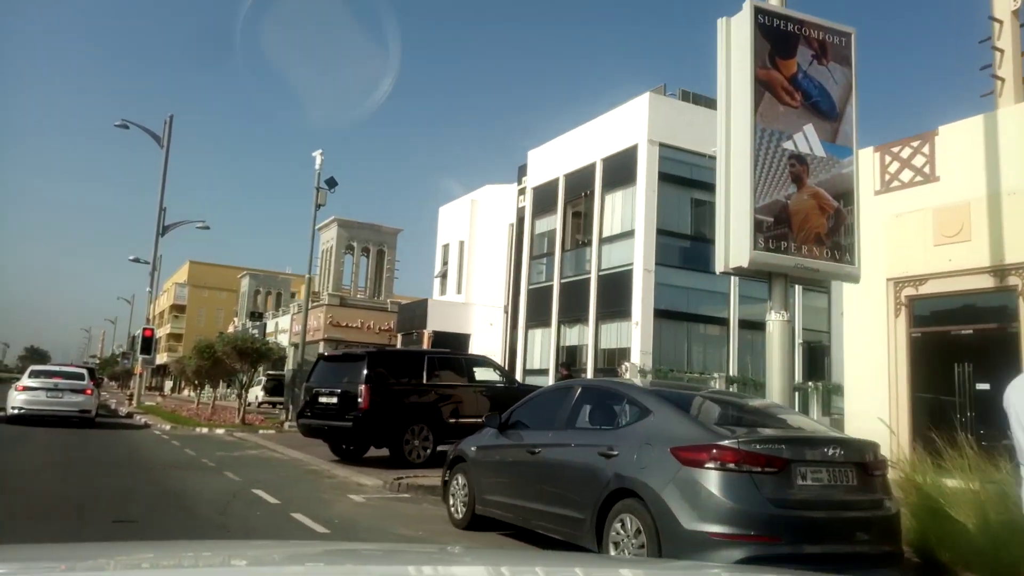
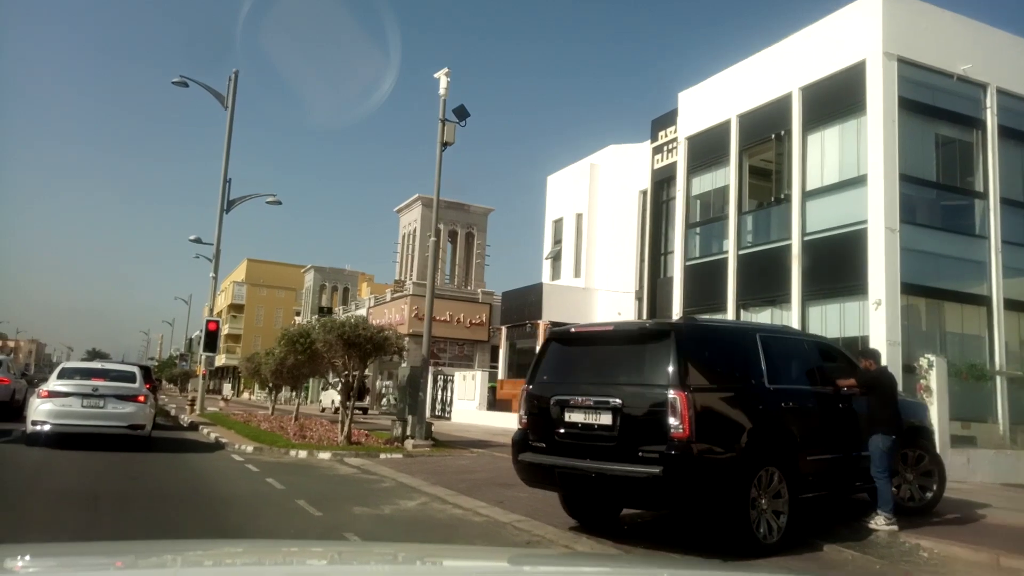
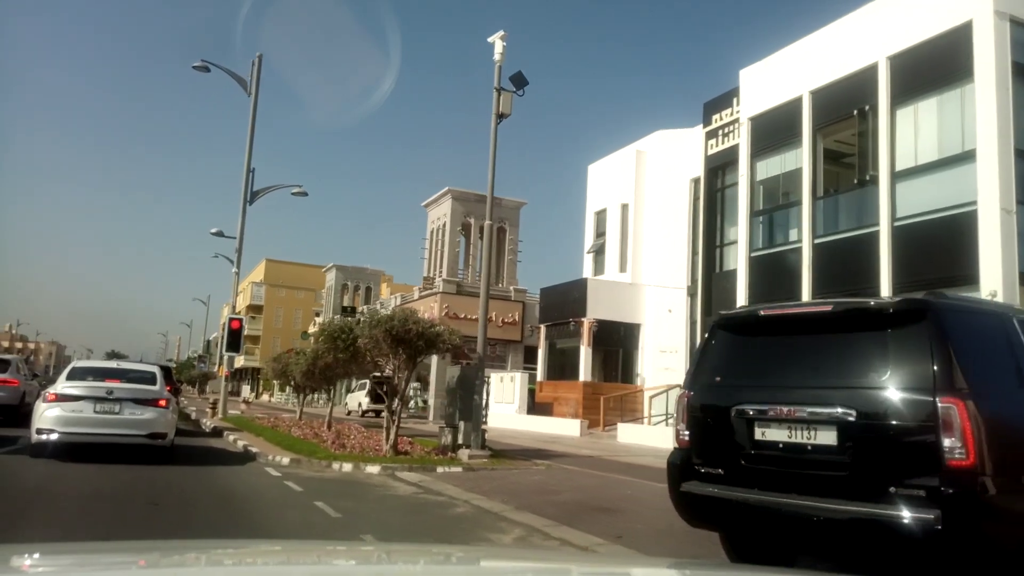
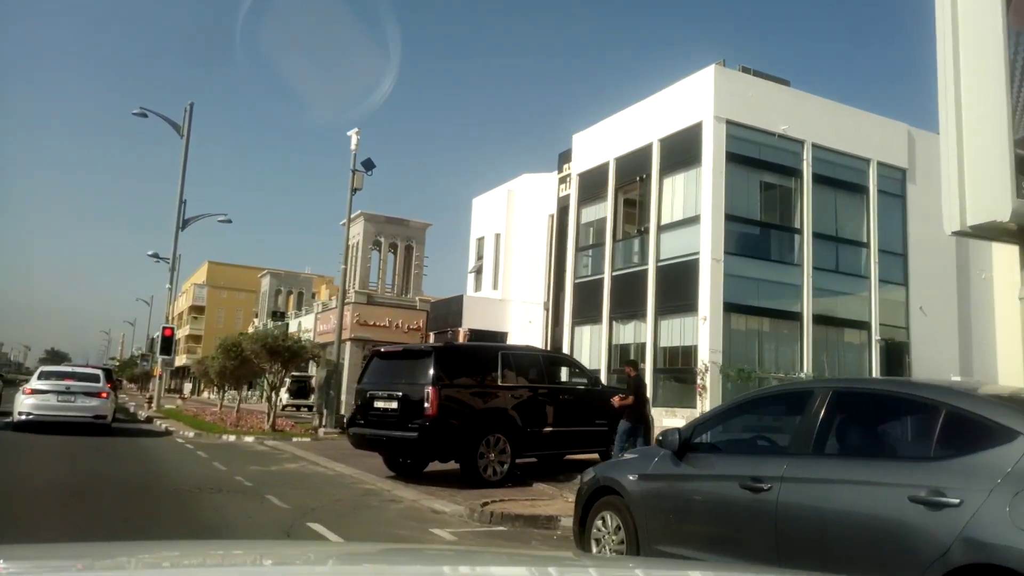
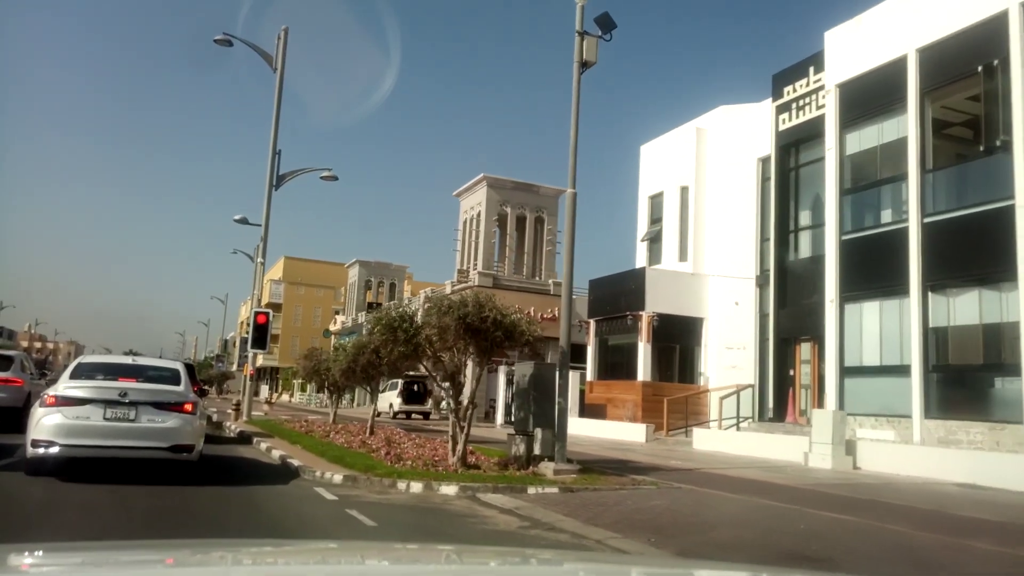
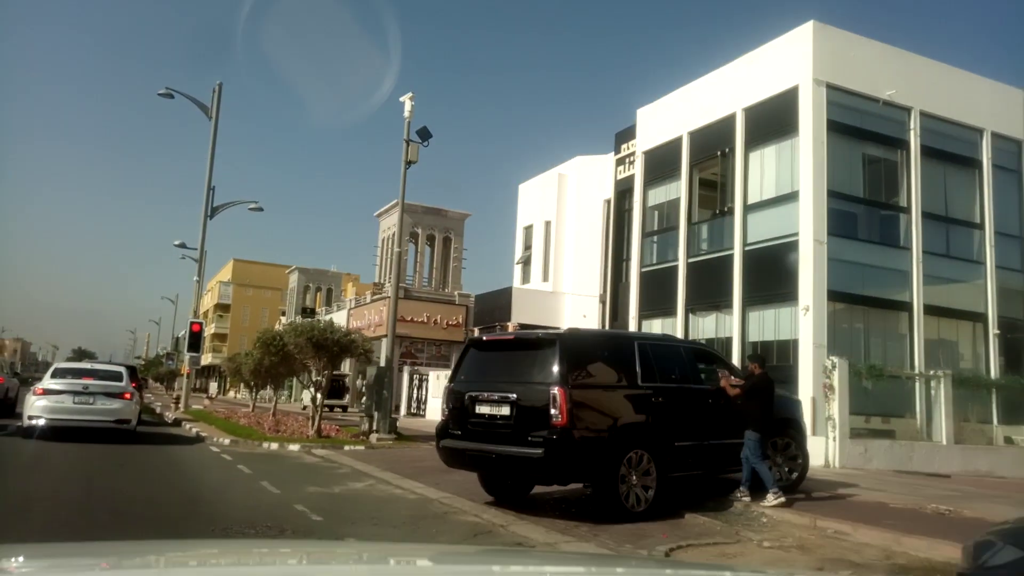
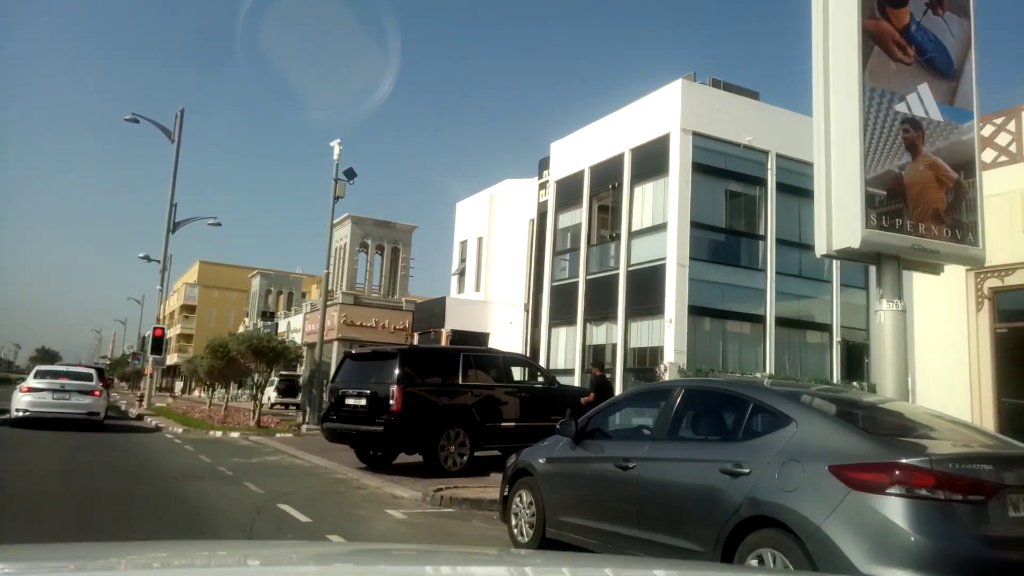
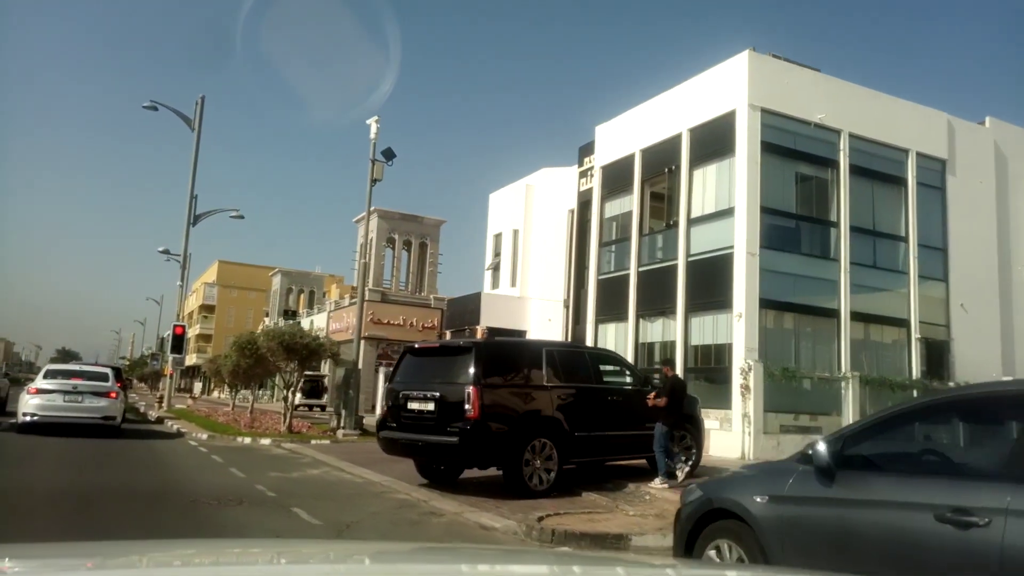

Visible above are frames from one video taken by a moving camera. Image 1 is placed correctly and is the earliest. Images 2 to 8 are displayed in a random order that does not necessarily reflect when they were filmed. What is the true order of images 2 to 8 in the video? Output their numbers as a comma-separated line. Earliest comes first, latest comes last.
7, 4, 8, 6, 2, 3, 5
